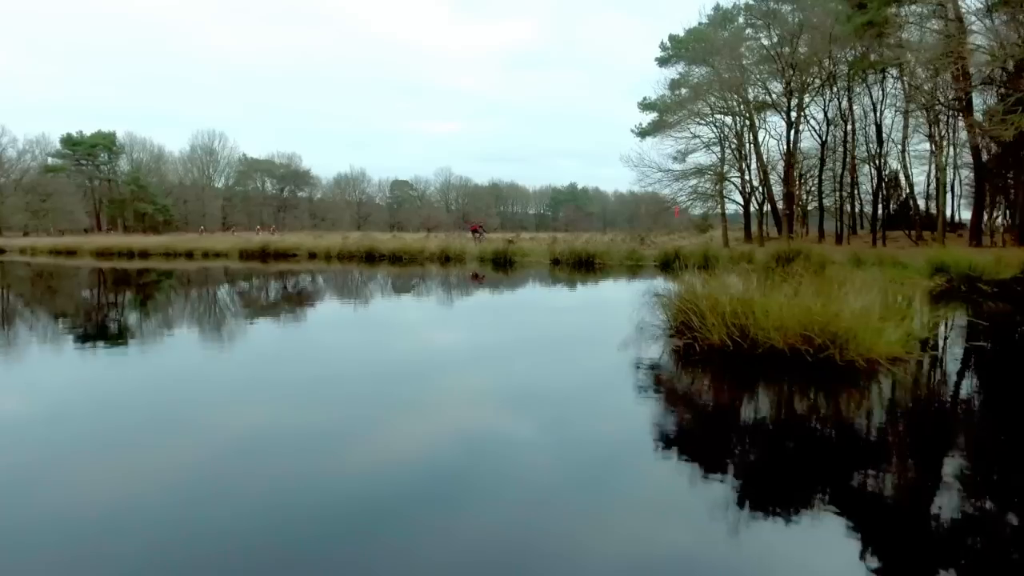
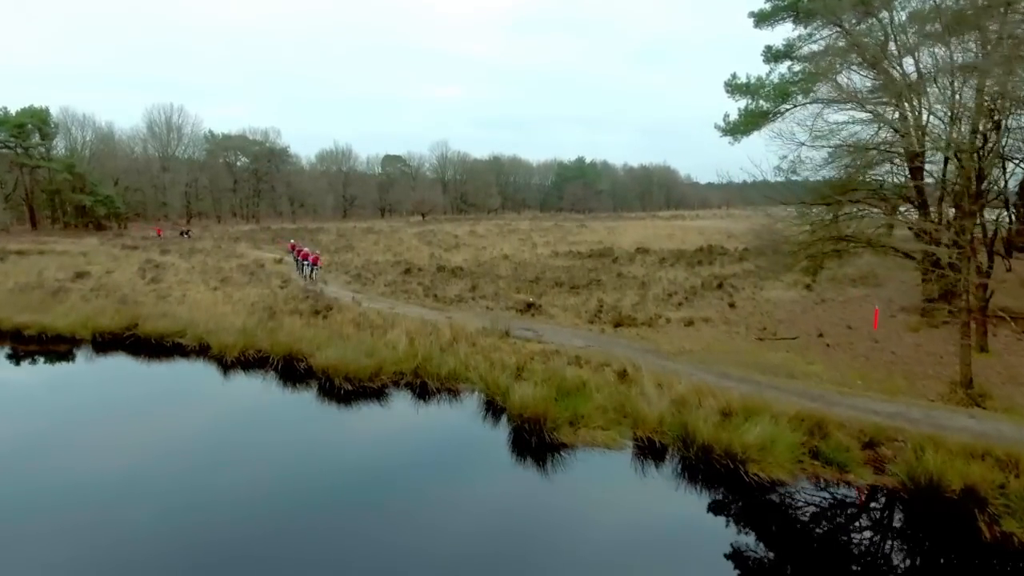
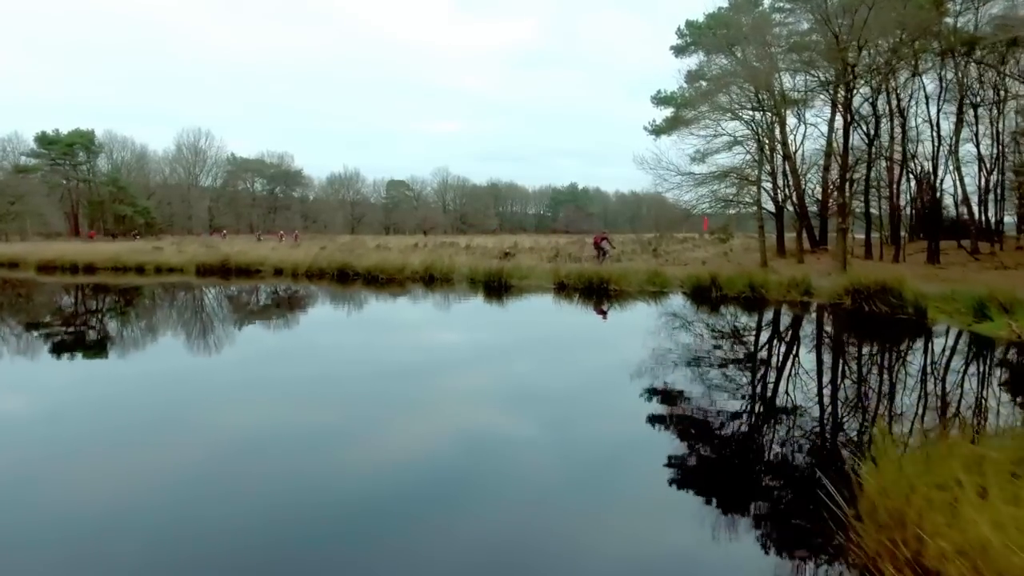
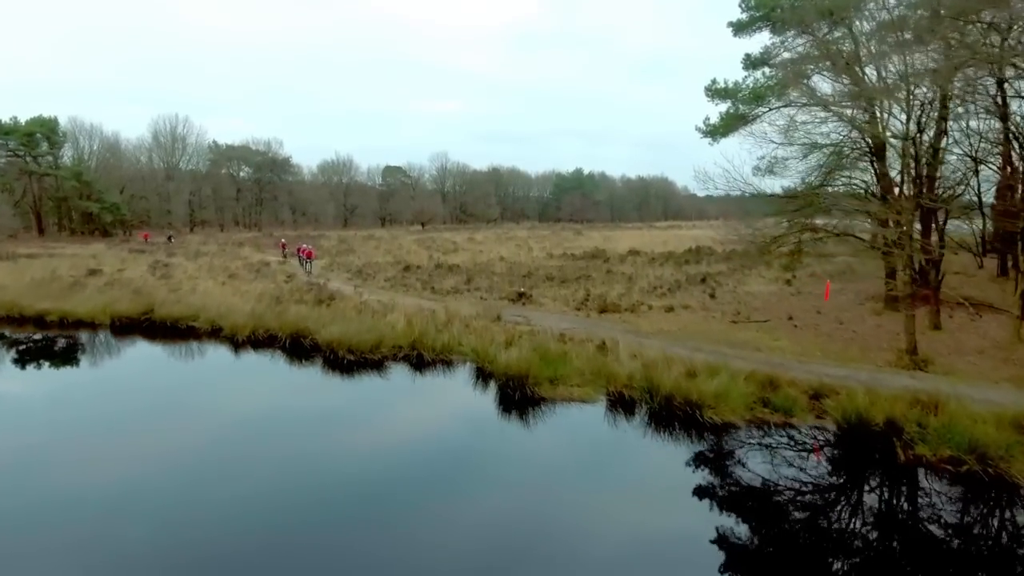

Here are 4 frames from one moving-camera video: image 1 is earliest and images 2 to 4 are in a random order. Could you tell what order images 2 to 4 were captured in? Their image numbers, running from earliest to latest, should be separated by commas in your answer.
3, 4, 2
